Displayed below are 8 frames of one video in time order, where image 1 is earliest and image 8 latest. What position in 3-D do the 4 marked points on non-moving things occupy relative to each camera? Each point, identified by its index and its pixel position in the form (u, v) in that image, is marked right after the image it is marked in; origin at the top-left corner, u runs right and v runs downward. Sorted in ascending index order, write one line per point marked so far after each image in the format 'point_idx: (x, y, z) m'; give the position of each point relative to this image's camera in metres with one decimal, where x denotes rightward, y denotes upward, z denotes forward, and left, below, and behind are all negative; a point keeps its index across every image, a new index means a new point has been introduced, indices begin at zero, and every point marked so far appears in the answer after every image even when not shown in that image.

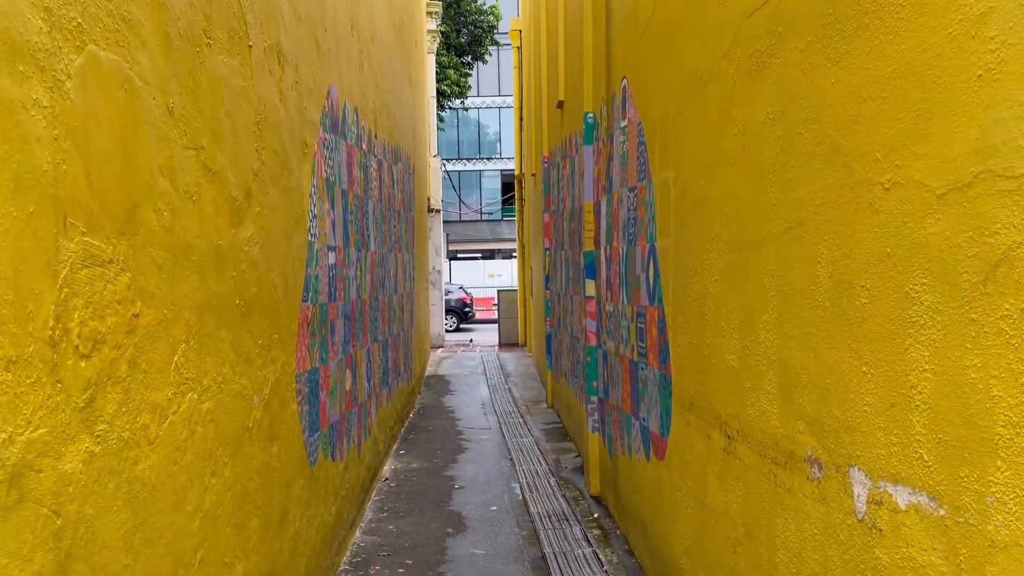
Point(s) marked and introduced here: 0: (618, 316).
0: (+0.7, -0.2, +5.7) m
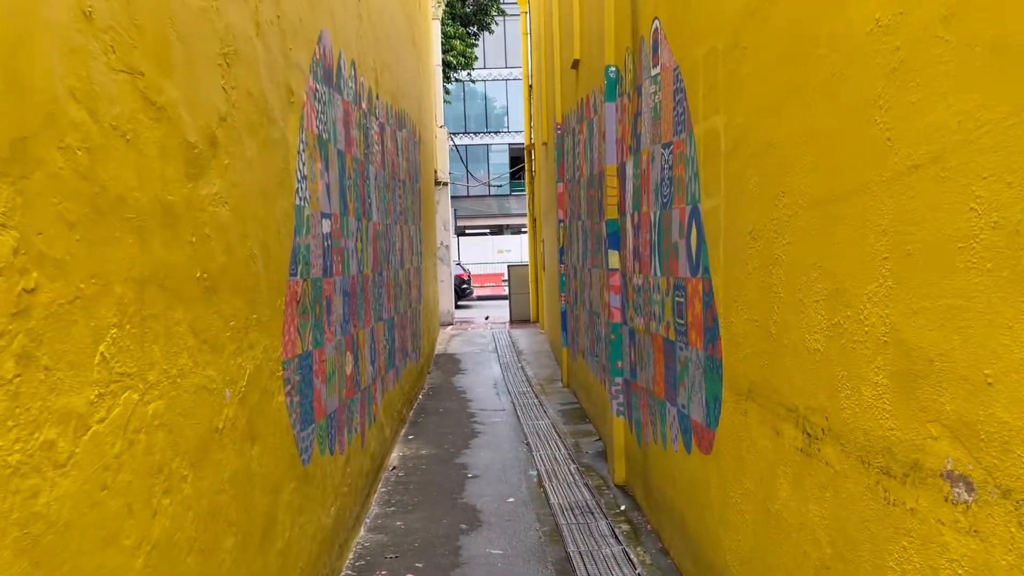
0: (+0.8, 0.0, +5.1) m
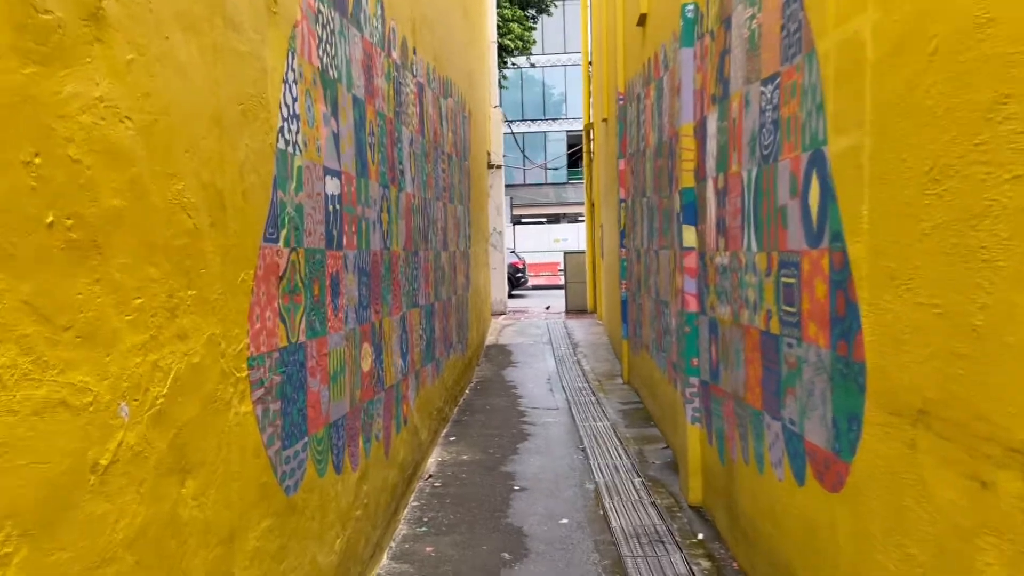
0: (+1.1, +0.1, +4.1) m
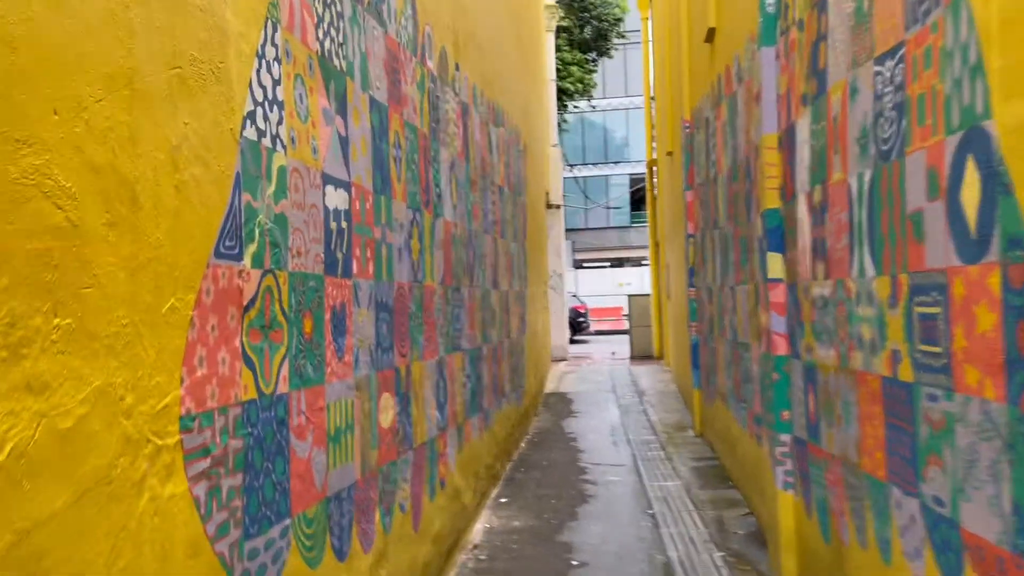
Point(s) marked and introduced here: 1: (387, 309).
0: (+1.3, -0.1, +3.3) m
1: (-0.5, -0.1, +3.5) m
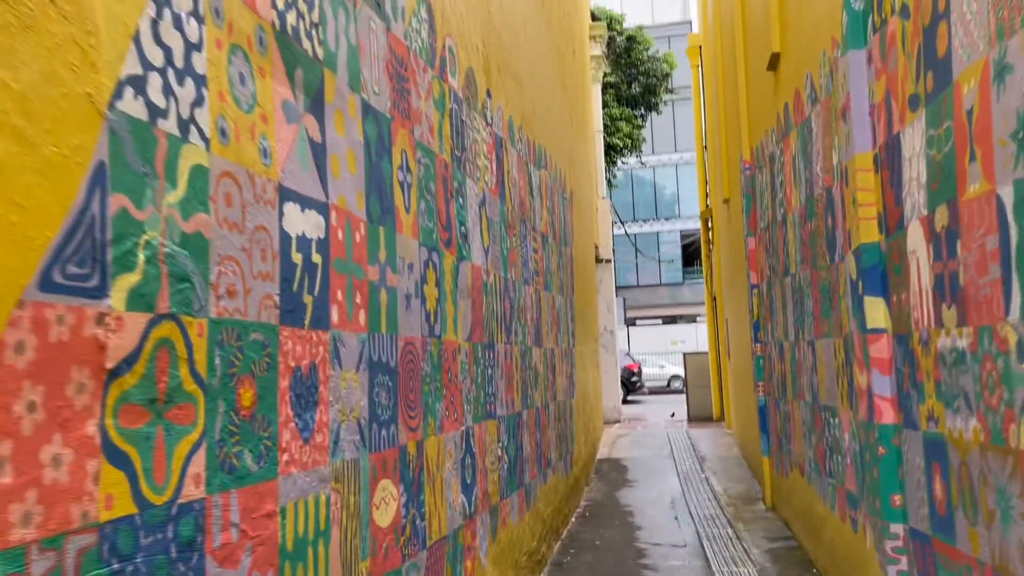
0: (+1.4, -0.2, +2.4) m
1: (-0.4, -0.3, +2.7) m
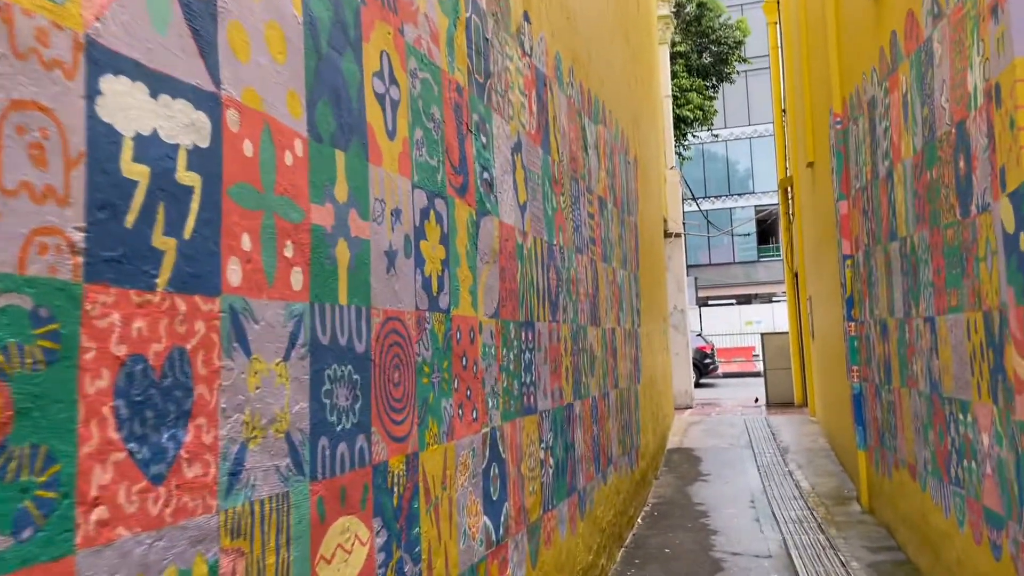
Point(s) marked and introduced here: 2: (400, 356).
0: (+1.4, -0.1, +1.4) m
1: (-0.4, -0.2, +1.9) m
2: (-0.3, -0.2, +2.2) m
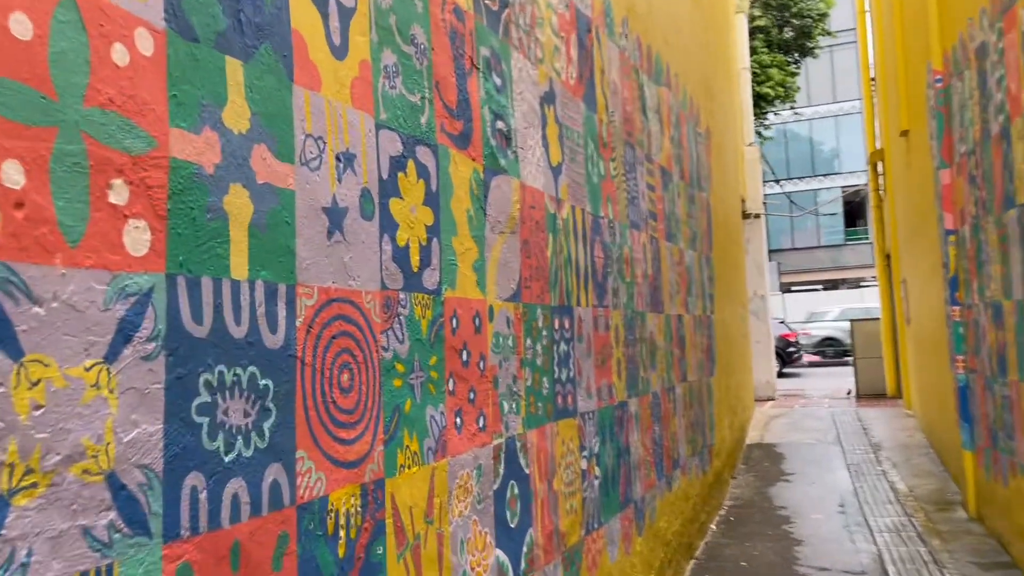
0: (+1.3, 0.0, +0.7) m
1: (-0.4, -0.1, +1.3) m
2: (-0.3, -0.1, +1.6) m
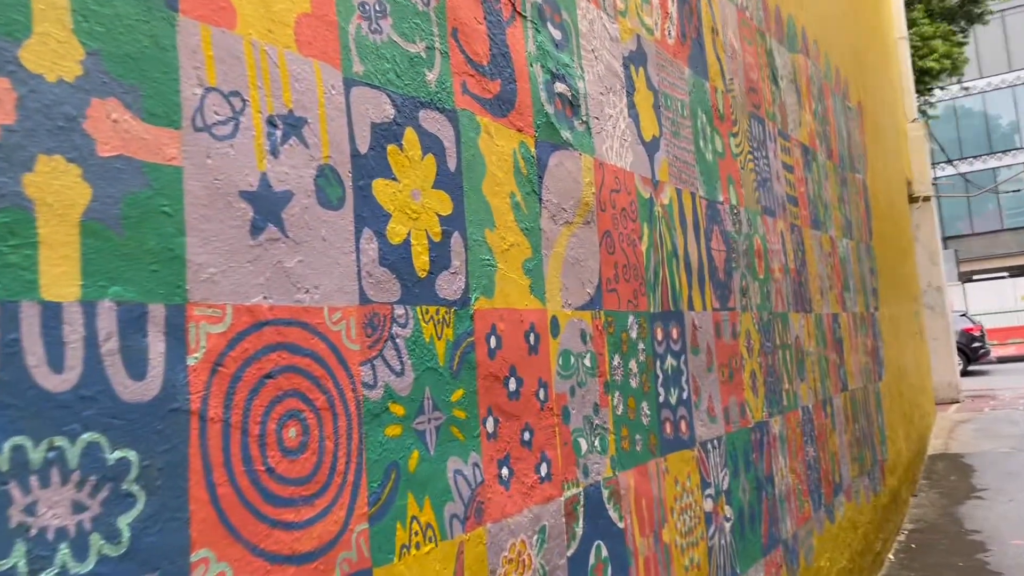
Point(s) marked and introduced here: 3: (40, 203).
0: (+1.1, +0.1, -0.1) m
1: (-0.4, -0.1, +0.9) m
2: (-0.3, -0.1, +1.2) m
3: (-0.5, +0.1, +0.9) m
